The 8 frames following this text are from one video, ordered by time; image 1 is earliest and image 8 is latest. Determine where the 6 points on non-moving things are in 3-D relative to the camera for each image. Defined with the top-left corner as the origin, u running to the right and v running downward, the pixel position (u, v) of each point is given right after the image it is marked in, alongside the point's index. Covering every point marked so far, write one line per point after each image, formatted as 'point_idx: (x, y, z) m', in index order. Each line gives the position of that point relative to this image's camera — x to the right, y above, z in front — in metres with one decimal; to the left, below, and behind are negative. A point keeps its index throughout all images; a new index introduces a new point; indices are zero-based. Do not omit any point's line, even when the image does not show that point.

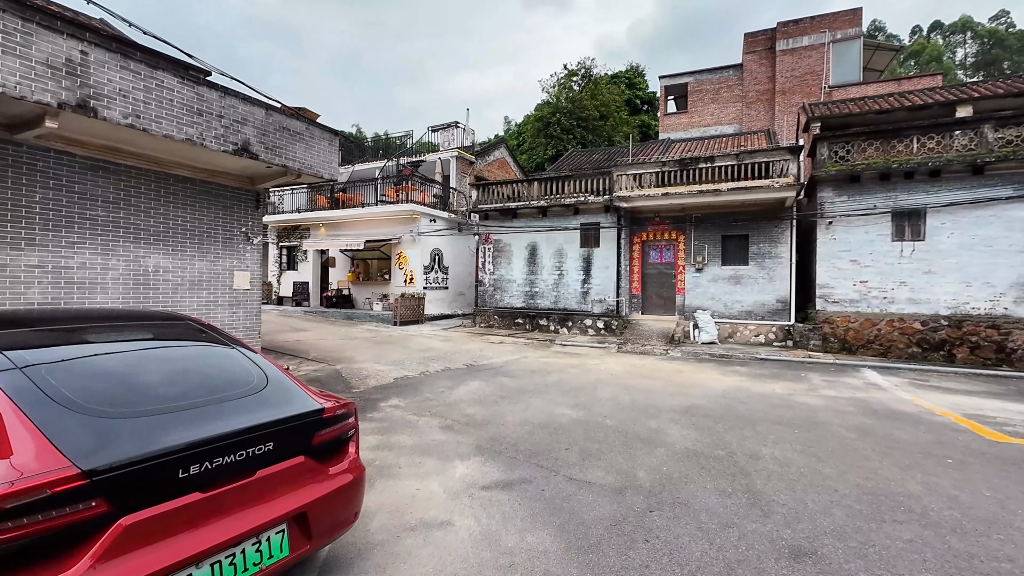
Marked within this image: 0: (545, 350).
0: (+0.7, -1.3, +10.3) m
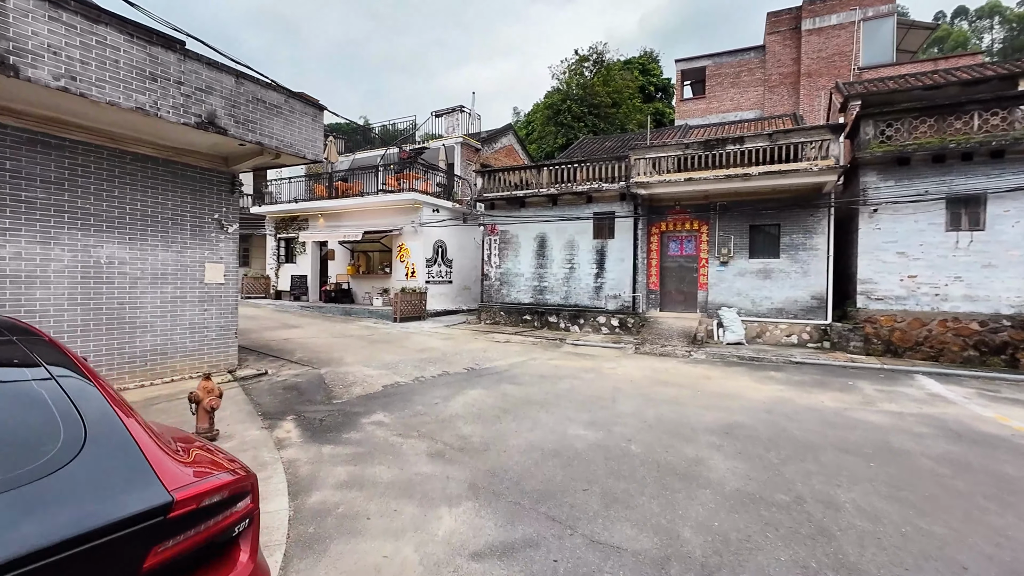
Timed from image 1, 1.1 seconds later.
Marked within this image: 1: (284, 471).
0: (+0.8, -1.2, +9.4) m
1: (-1.7, -1.3, +3.5) m
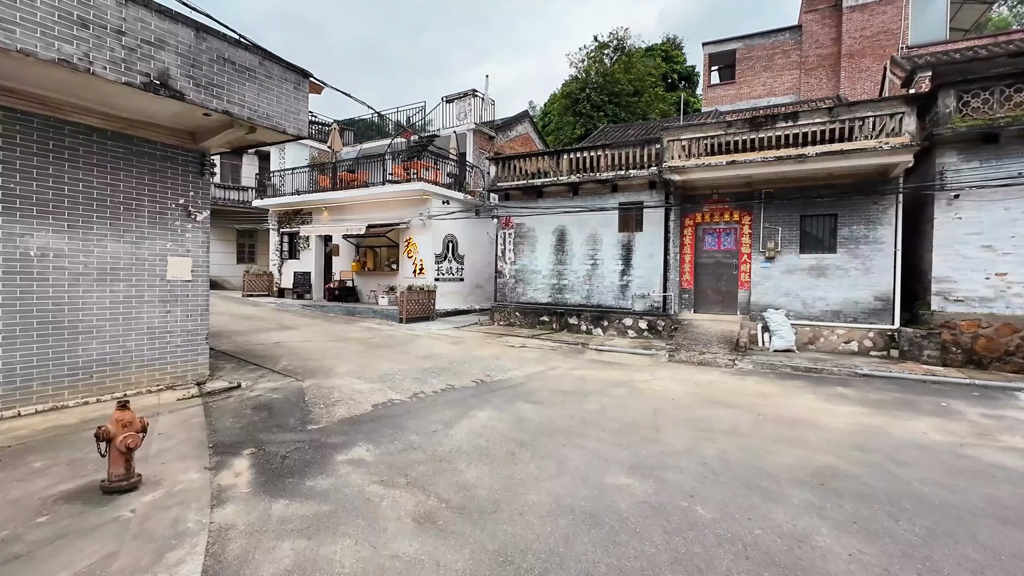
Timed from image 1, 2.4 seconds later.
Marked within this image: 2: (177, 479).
0: (+1.1, -1.2, +8.3) m
1: (-1.6, -1.3, +2.5) m
2: (-2.3, -1.3, +3.3) m
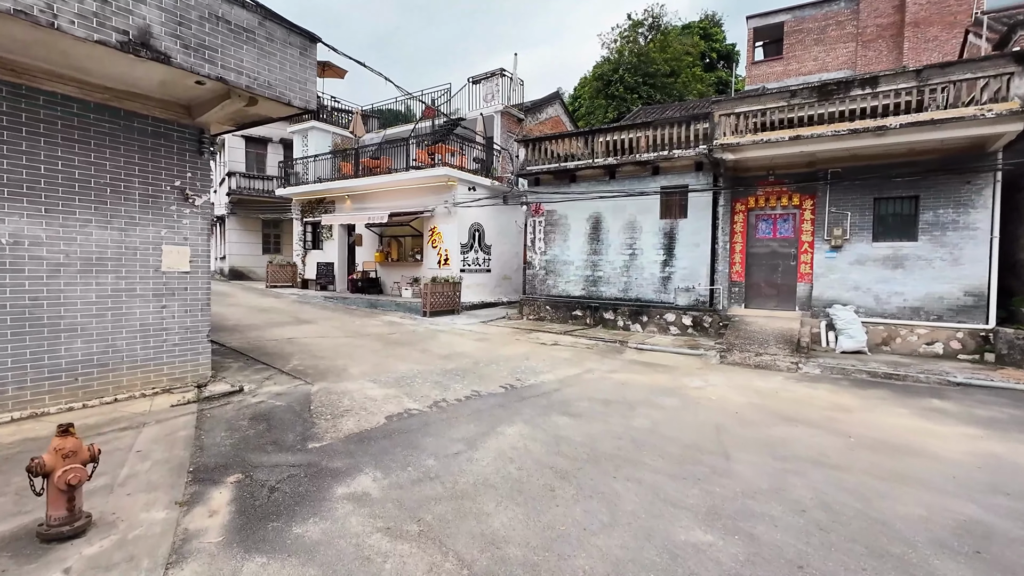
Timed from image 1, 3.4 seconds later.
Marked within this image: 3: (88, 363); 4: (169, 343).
0: (+1.6, -1.1, +7.4) m
1: (-1.4, -1.3, +1.8) m
2: (-2.1, -1.3, +2.6) m
3: (-4.0, -0.7, +4.5) m
4: (-3.6, -0.6, +5.1) m
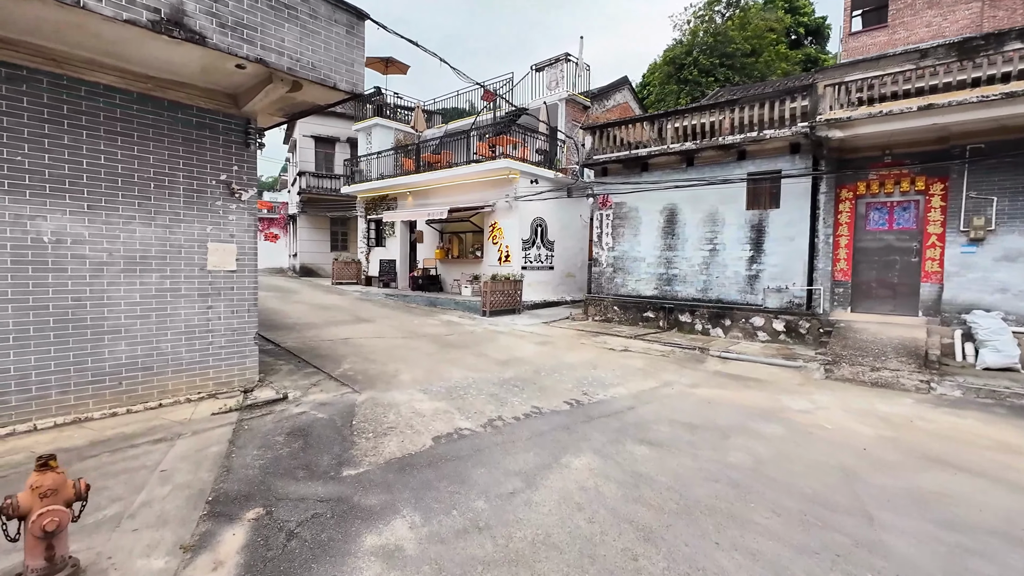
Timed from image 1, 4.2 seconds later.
0: (+2.5, -1.1, +6.5) m
1: (-1.2, -1.4, +1.3) m
2: (-1.8, -1.3, +2.2) m
3: (-3.4, -0.7, +4.3) m
4: (-3.0, -0.6, +4.9) m
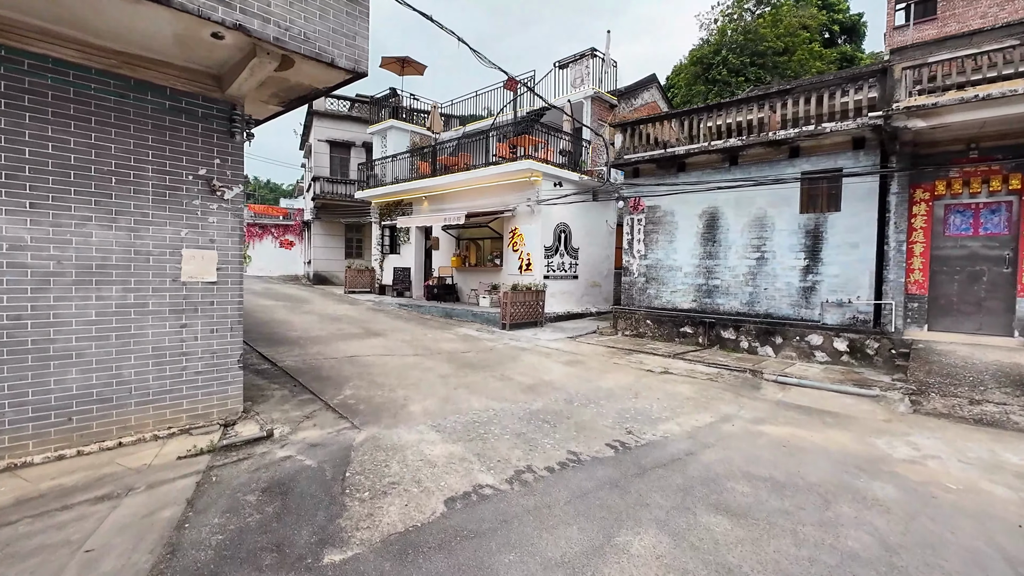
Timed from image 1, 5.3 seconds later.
0: (+2.8, -1.3, +5.5) m
1: (-1.1, -1.4, +0.5) m
2: (-1.6, -1.4, +1.4) m
3: (-3.2, -0.8, +3.6) m
4: (-2.7, -0.7, +4.1) m
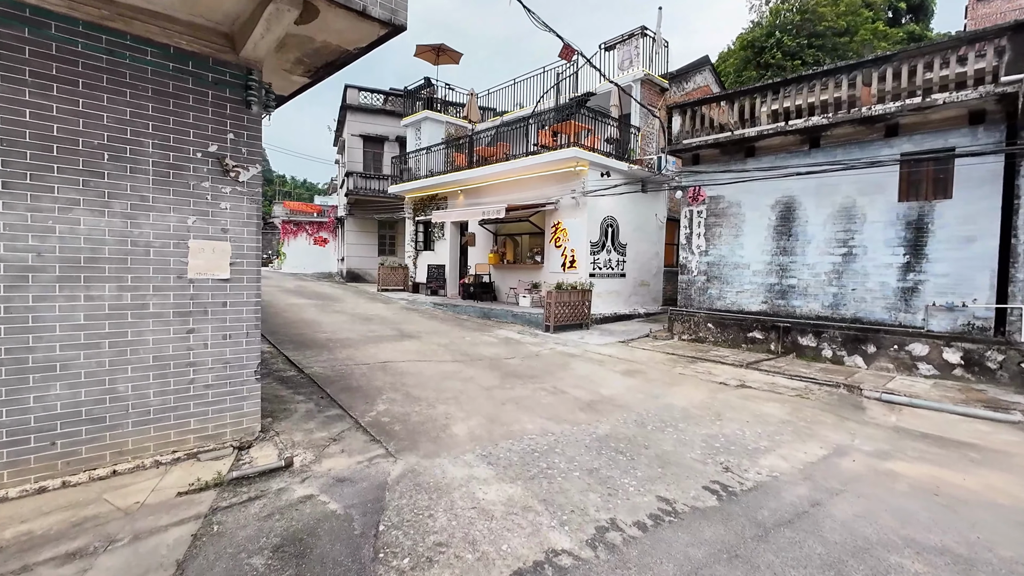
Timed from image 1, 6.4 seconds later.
0: (+3.4, -1.3, +4.6) m
1: (-0.8, -1.5, -0.2) m
2: (-1.3, -1.4, +0.7) m
3: (-2.7, -0.8, +3.0) m
4: (-2.3, -0.7, +3.5) m
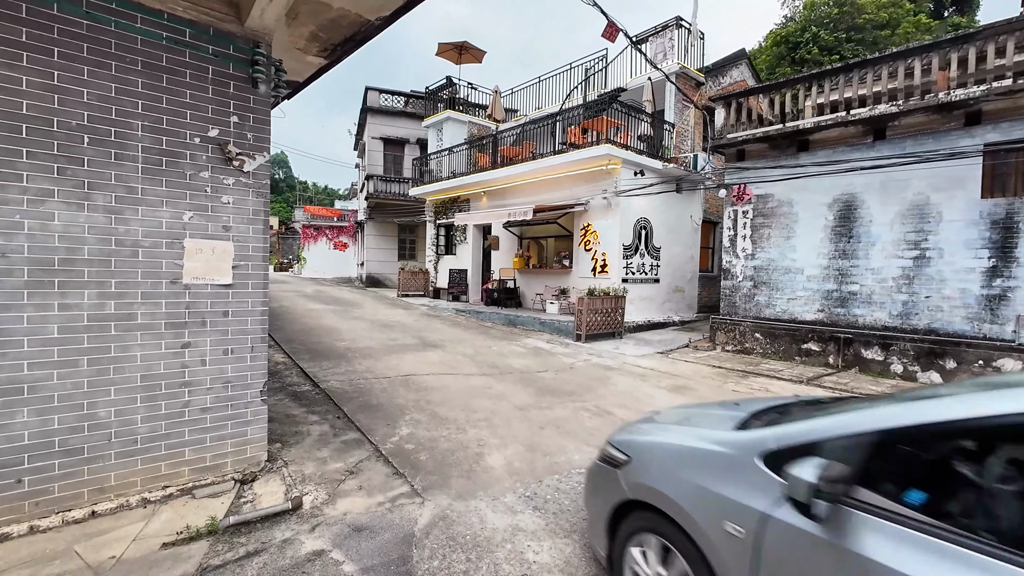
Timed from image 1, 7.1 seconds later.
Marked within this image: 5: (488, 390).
0: (+3.7, -1.4, +3.9) m
1: (-0.7, -1.5, -0.8) m
2: (-1.1, -1.4, +0.2) m
3: (-2.4, -0.8, +2.5) m
4: (-2.0, -0.7, +3.0) m
5: (-0.2, -1.1, +5.2) m
